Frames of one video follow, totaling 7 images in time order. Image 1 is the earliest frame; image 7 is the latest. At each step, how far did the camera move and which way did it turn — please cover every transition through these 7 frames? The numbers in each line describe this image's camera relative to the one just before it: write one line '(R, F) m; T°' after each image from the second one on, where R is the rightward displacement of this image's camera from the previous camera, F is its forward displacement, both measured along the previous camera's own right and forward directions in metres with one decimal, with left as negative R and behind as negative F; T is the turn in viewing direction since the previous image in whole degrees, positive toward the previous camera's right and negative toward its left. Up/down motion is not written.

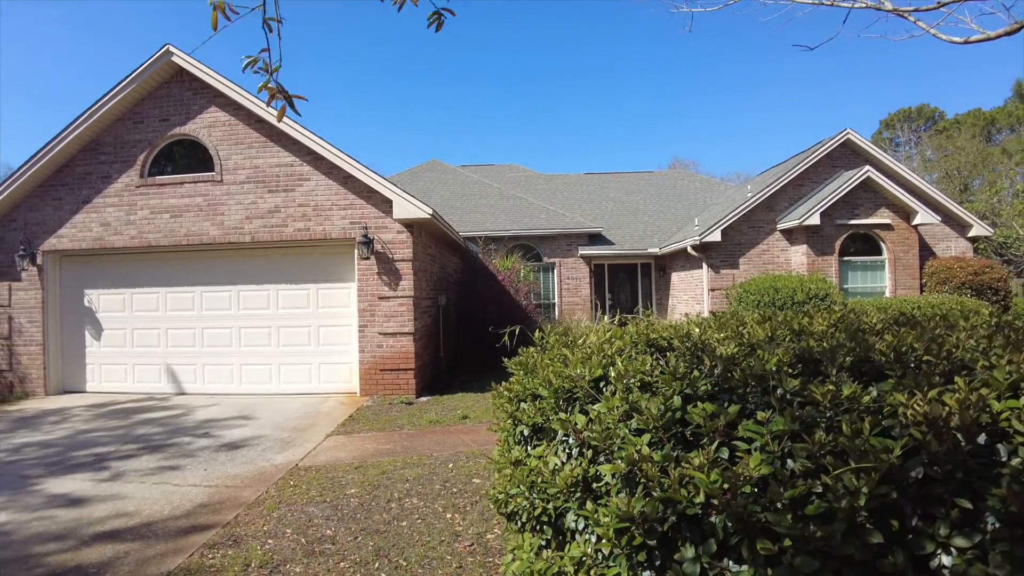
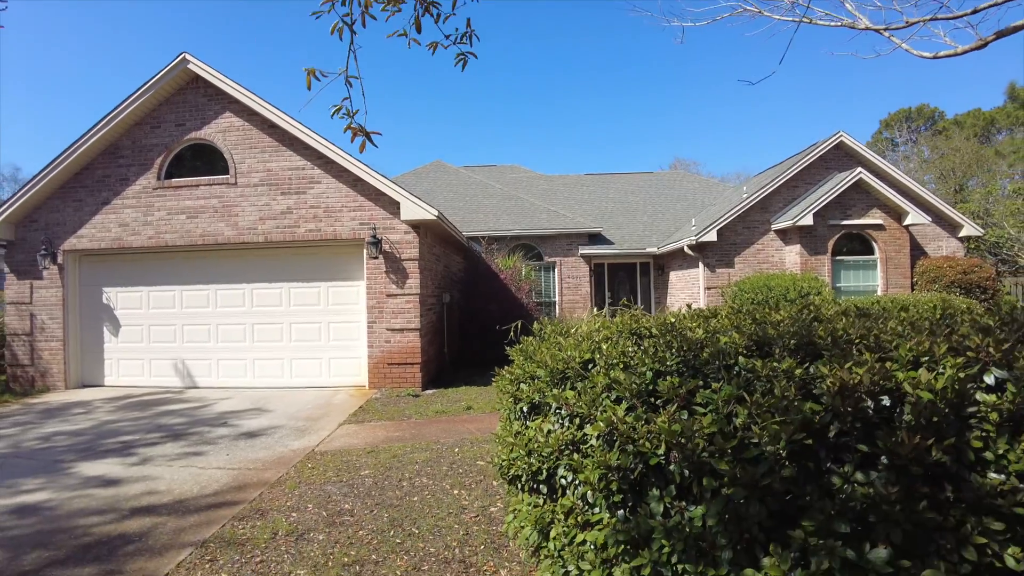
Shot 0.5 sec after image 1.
(0.0, -0.4) m; 0°
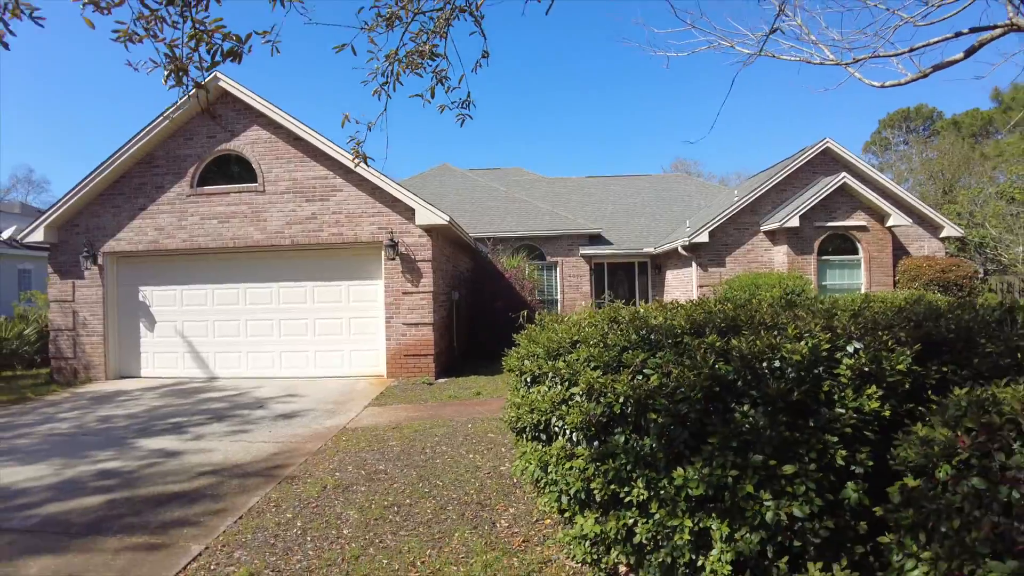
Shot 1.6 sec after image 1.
(0.0, -0.8) m; 0°
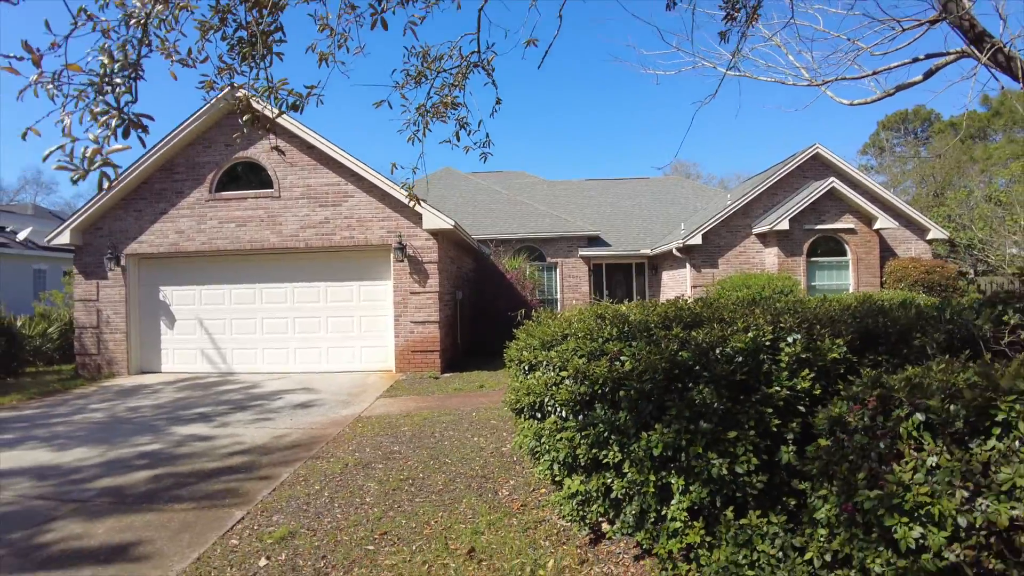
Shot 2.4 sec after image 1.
(0.0, -0.6) m; 0°
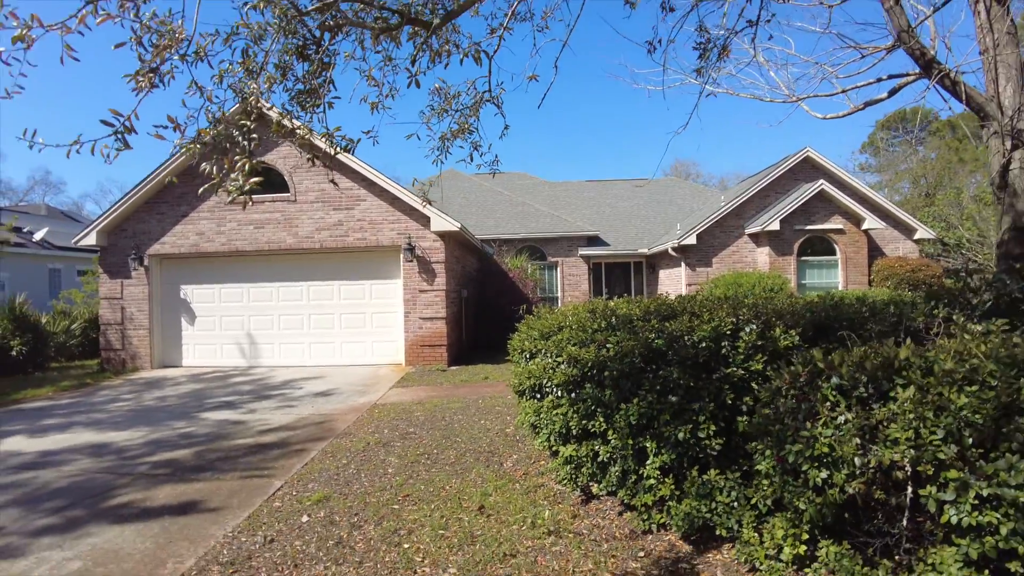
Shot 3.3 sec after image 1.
(0.0, -0.6) m; 0°
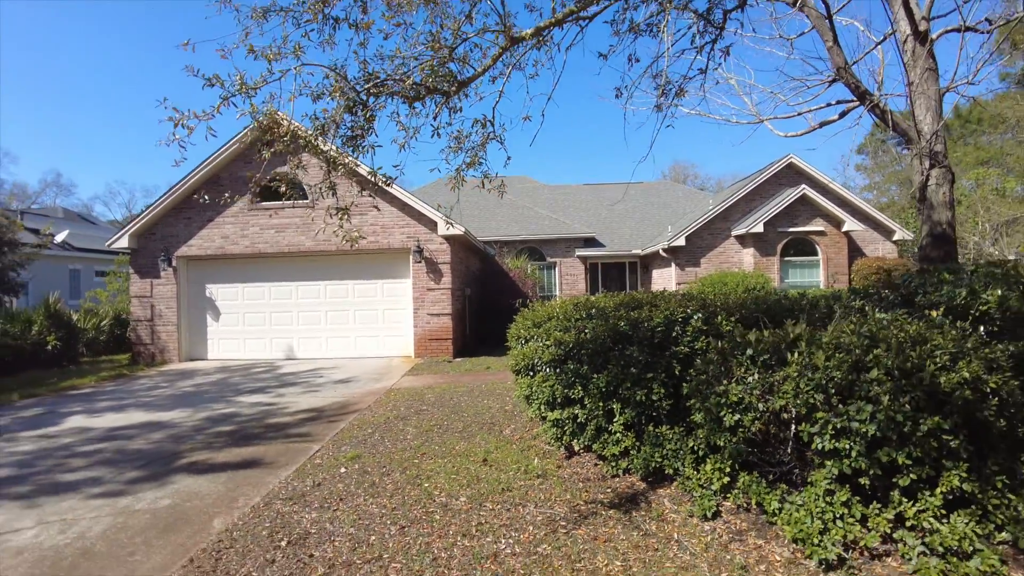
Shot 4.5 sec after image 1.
(0.0, -1.0) m; 0°
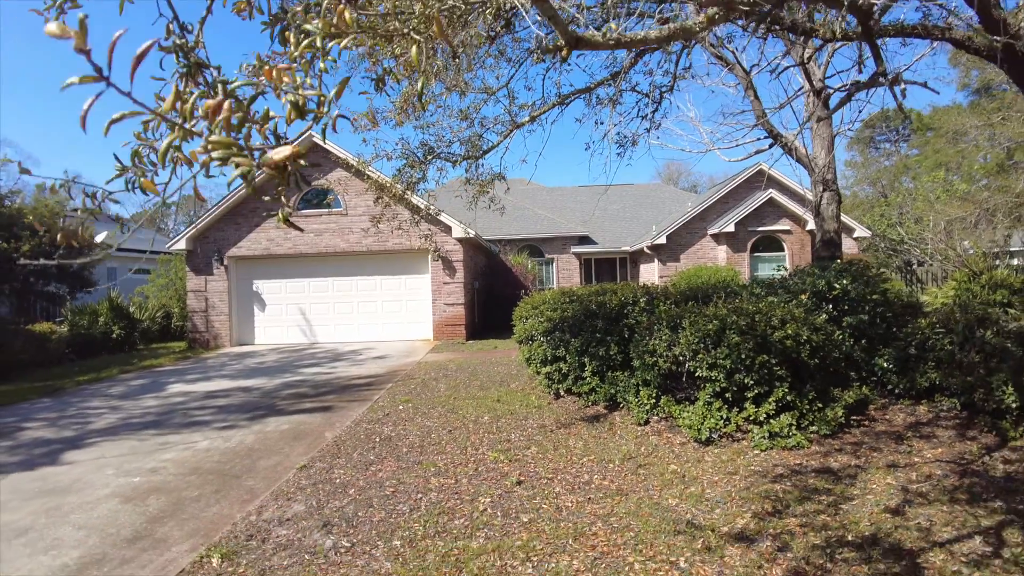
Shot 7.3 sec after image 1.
(0.0, -2.2) m; 0°
